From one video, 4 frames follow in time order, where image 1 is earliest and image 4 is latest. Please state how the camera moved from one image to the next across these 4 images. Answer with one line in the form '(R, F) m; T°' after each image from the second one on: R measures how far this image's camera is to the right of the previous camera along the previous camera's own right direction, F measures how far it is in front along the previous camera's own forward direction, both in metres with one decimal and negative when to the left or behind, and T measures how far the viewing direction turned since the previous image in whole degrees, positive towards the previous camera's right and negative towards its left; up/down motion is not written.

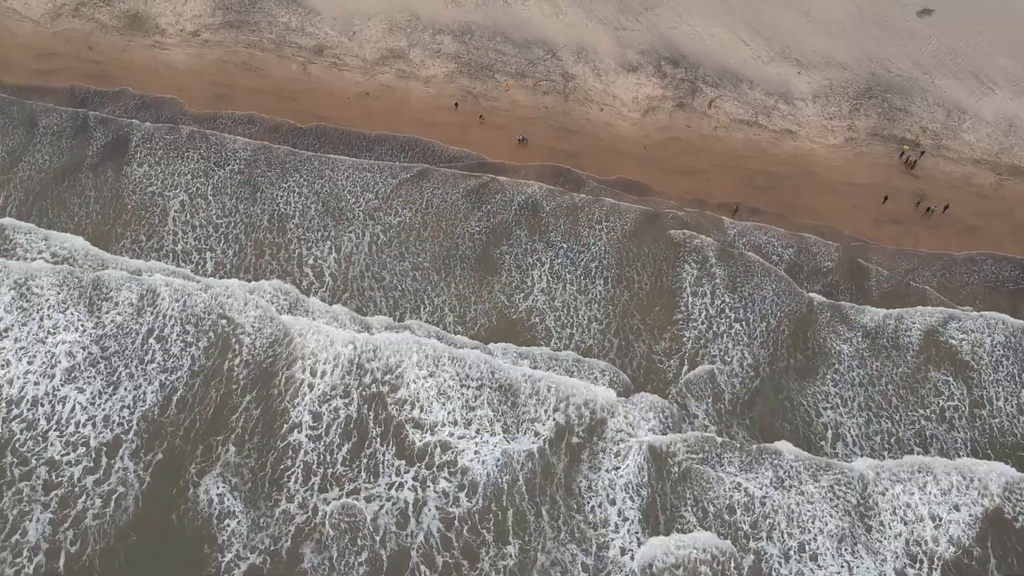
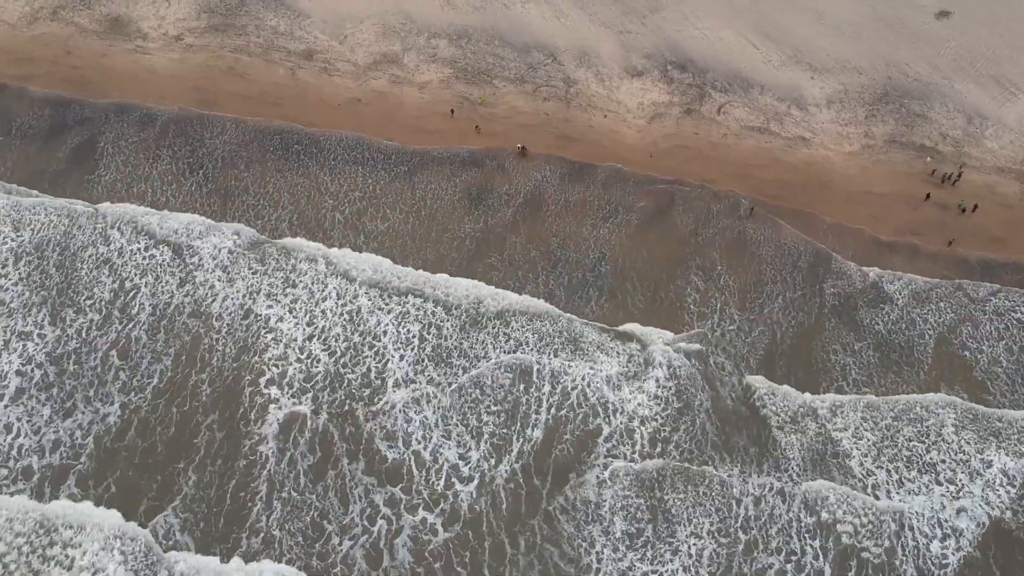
(+0.1, +1.5) m; 0°
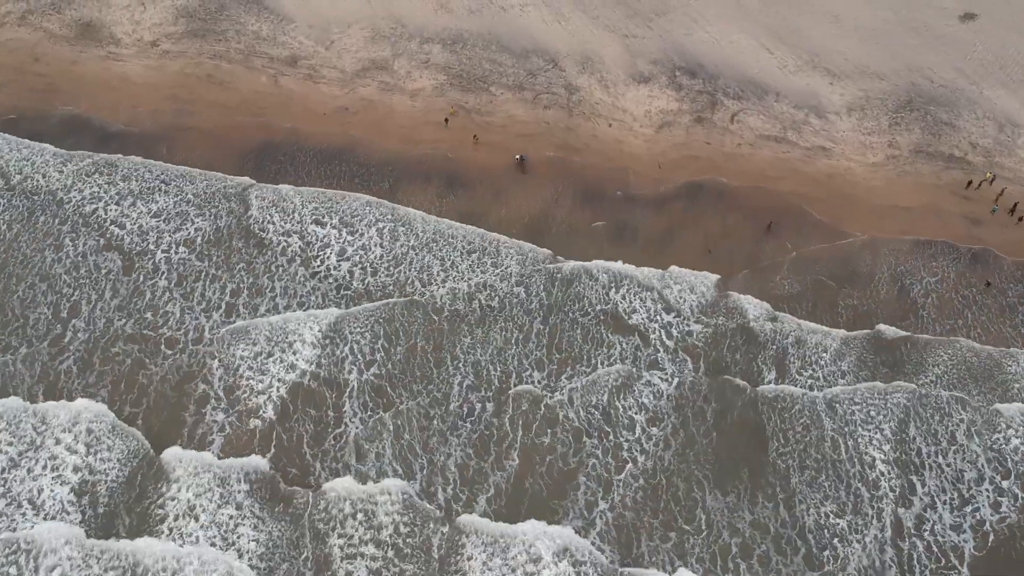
(+0.1, +2.0) m; 0°
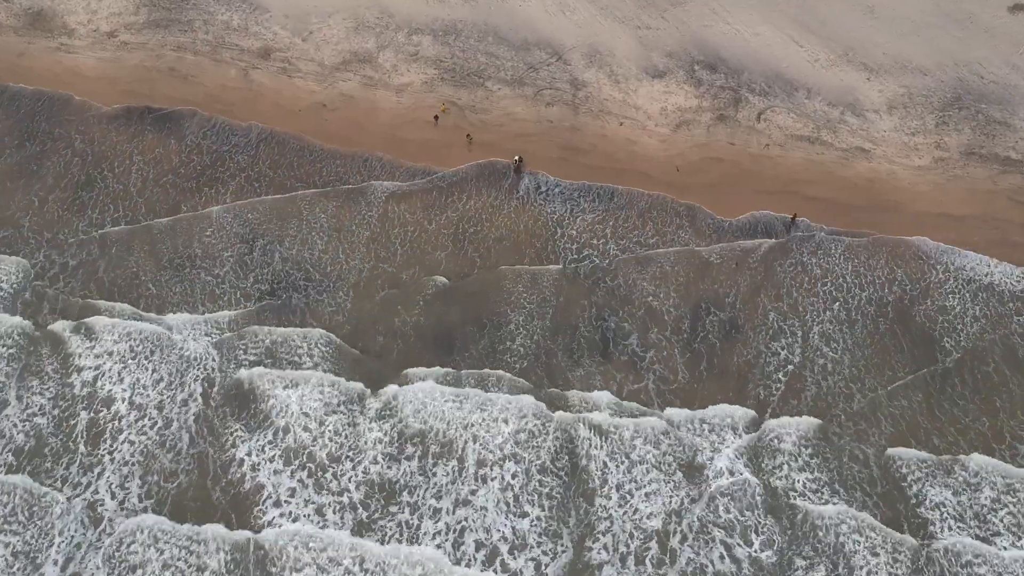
(+0.2, +3.1) m; 0°
